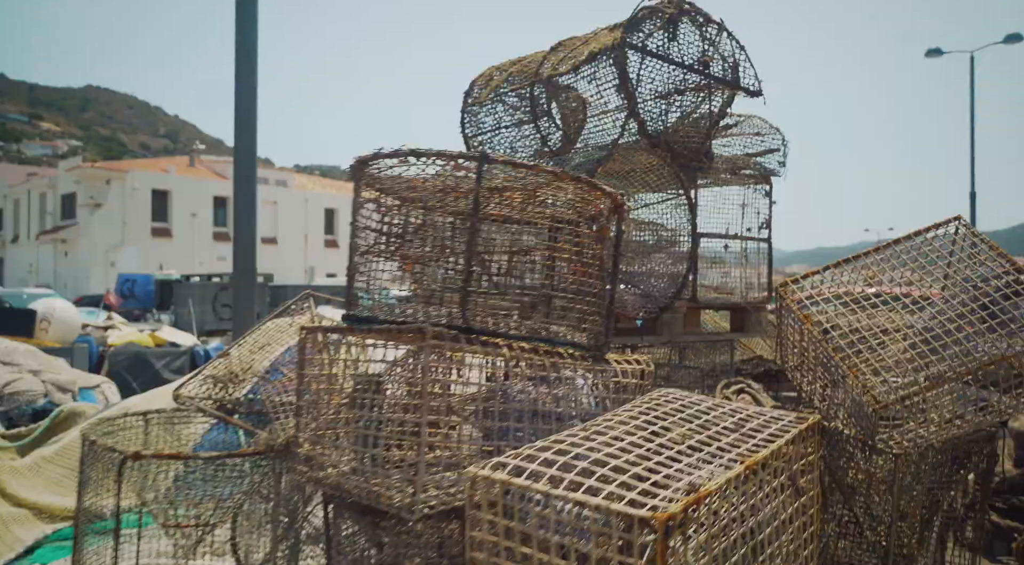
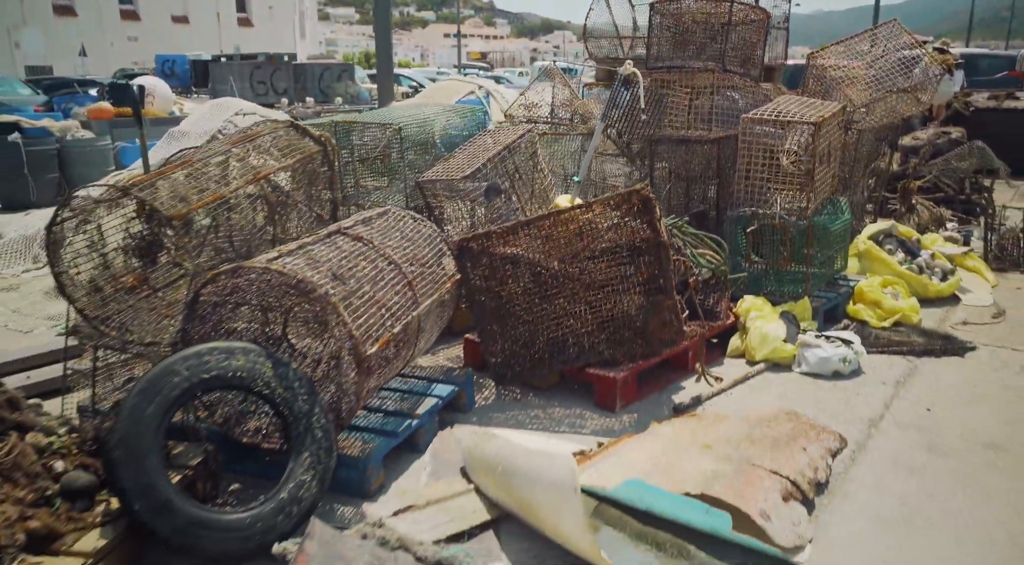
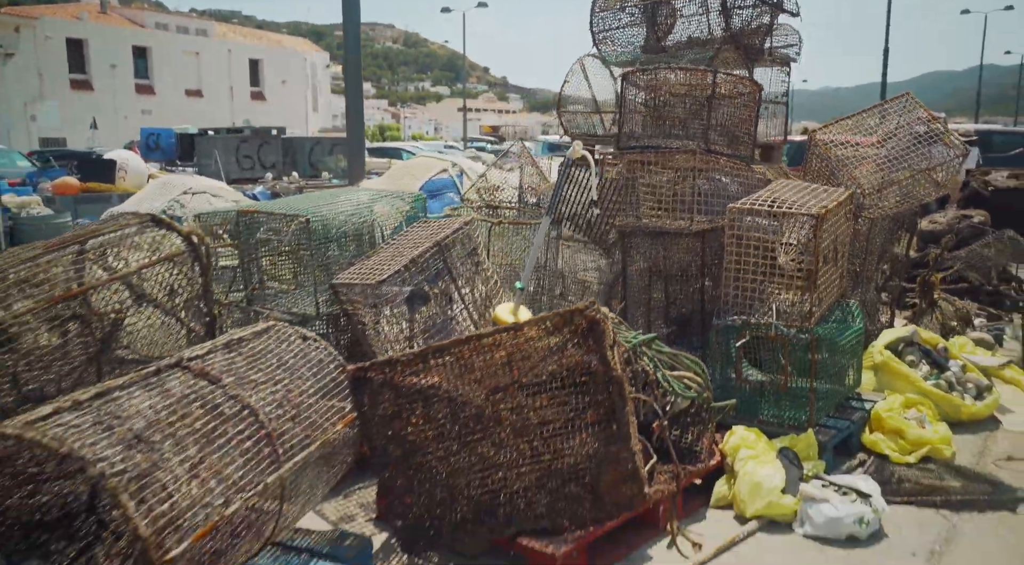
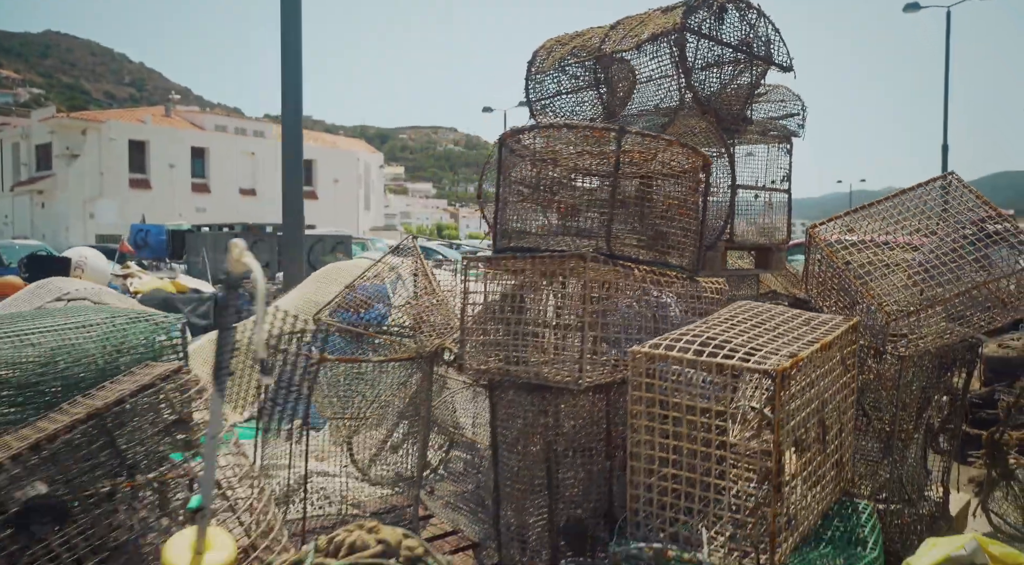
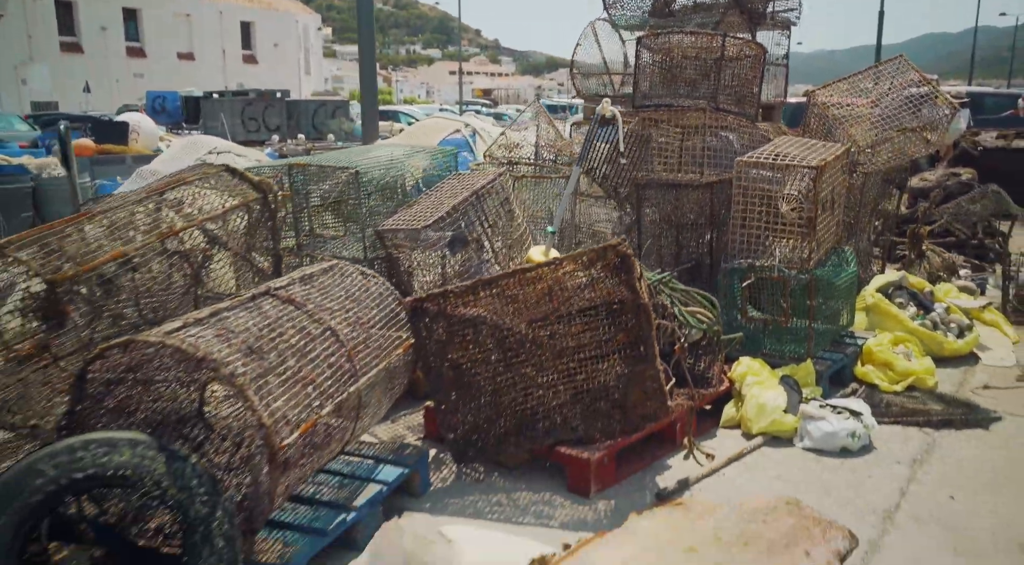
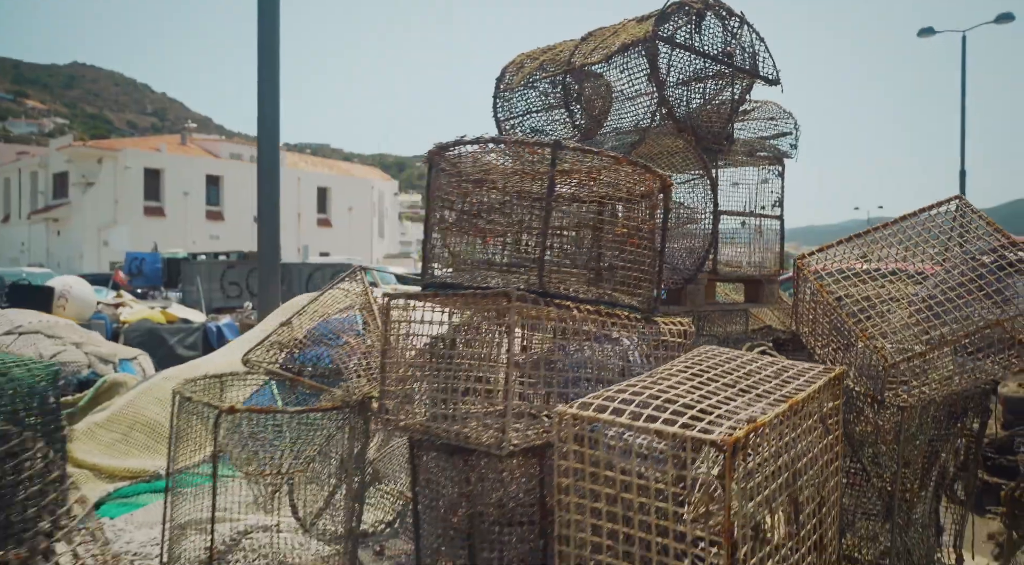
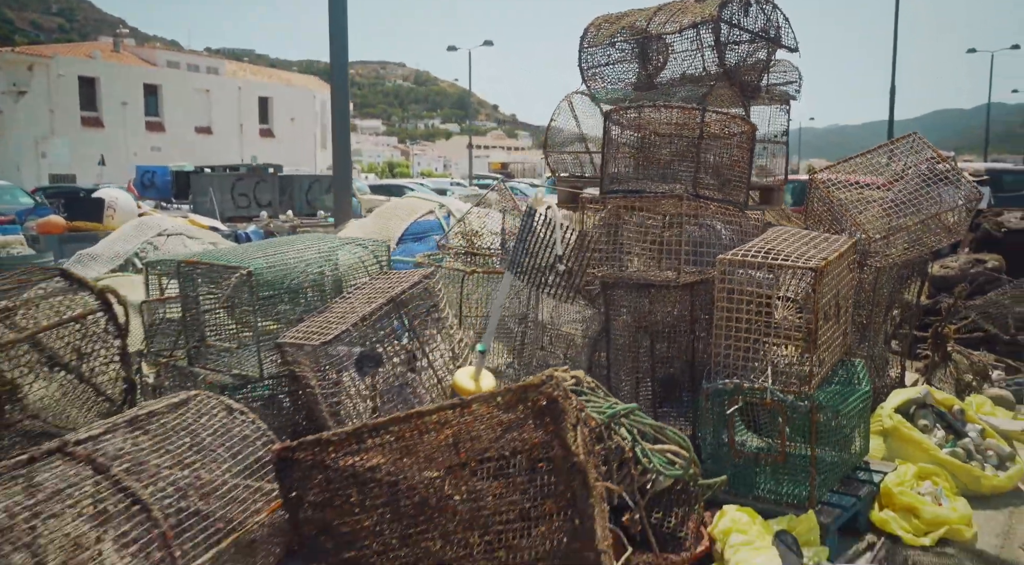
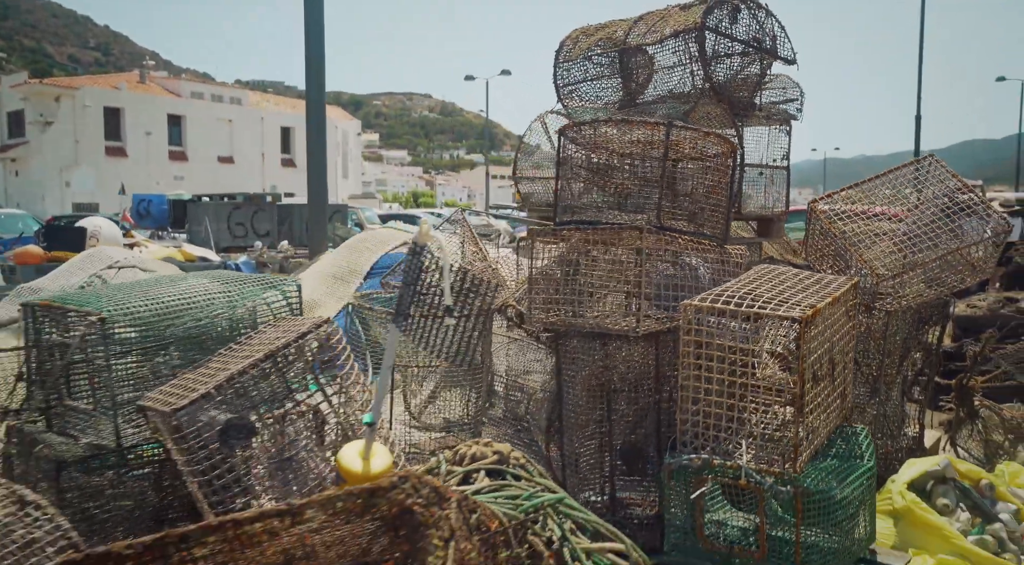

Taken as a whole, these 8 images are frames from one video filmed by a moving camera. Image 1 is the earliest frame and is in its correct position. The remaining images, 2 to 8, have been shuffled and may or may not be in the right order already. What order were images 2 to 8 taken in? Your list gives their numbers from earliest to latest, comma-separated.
6, 4, 8, 7, 3, 5, 2
